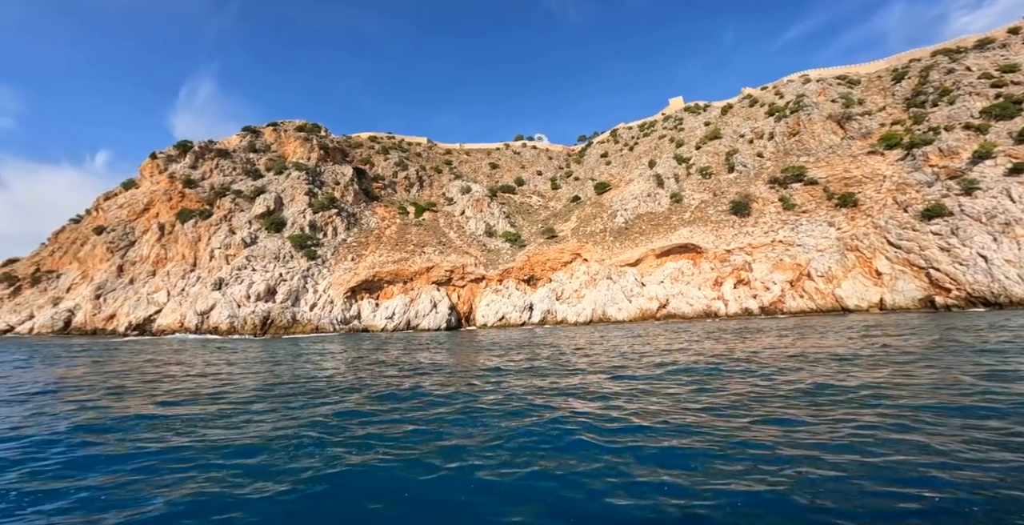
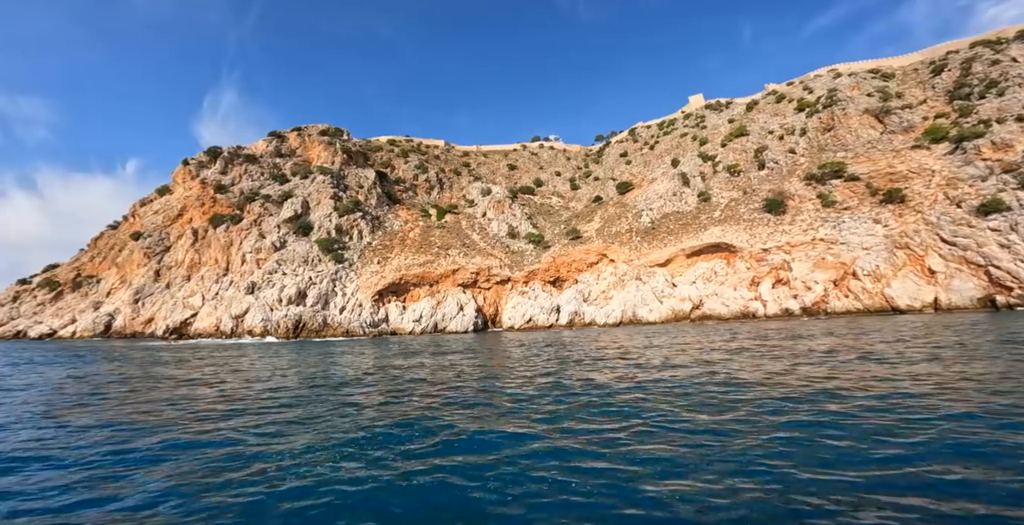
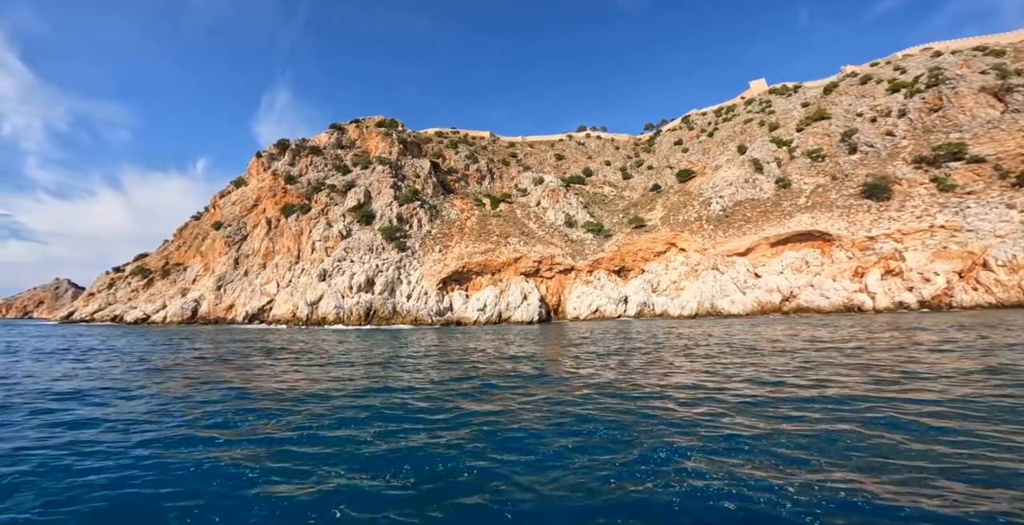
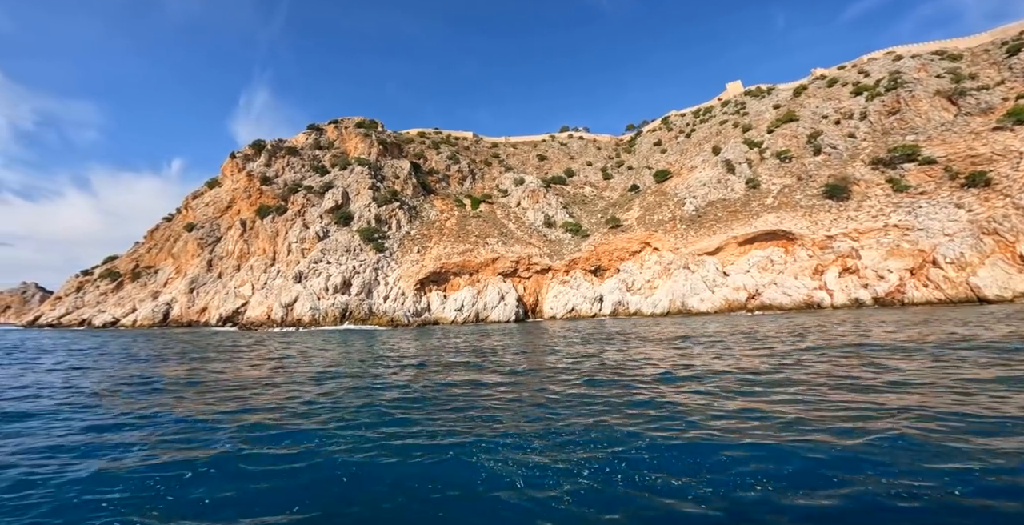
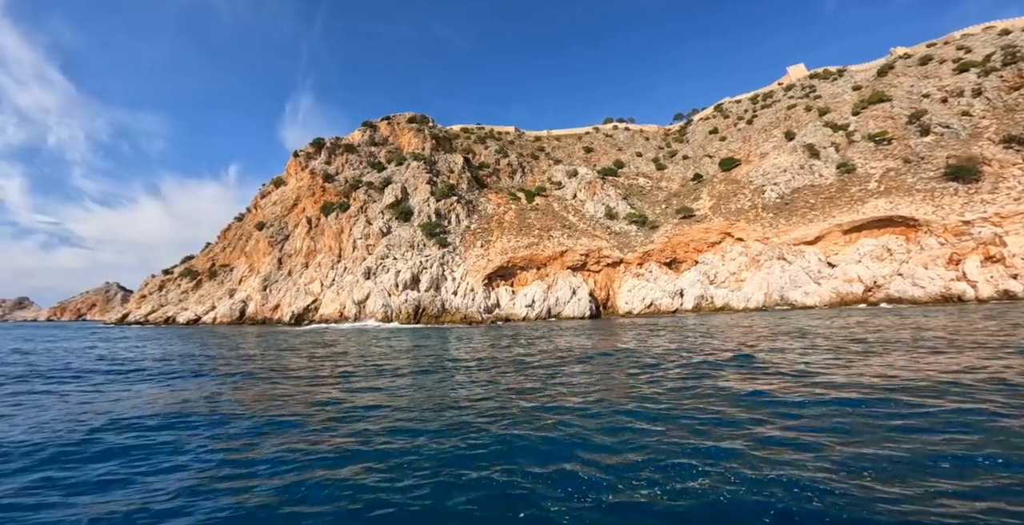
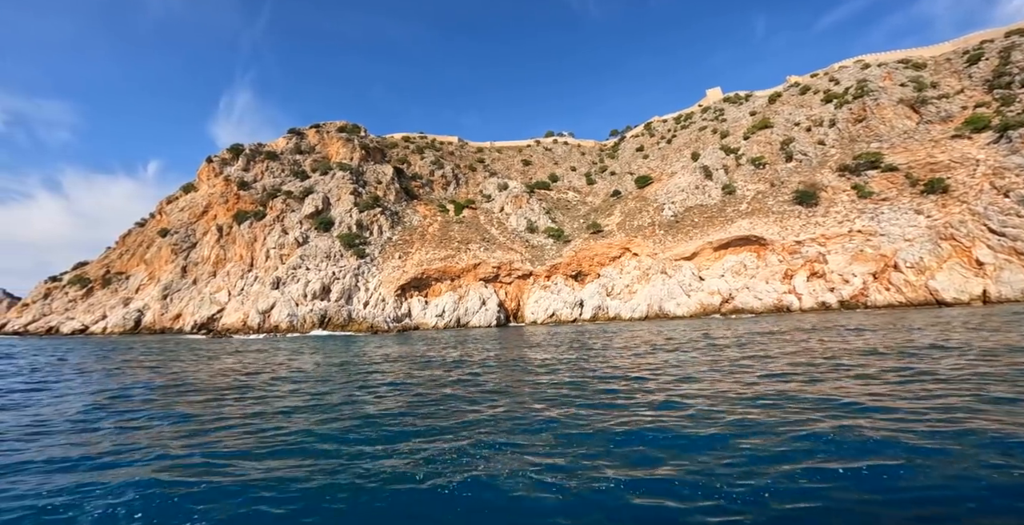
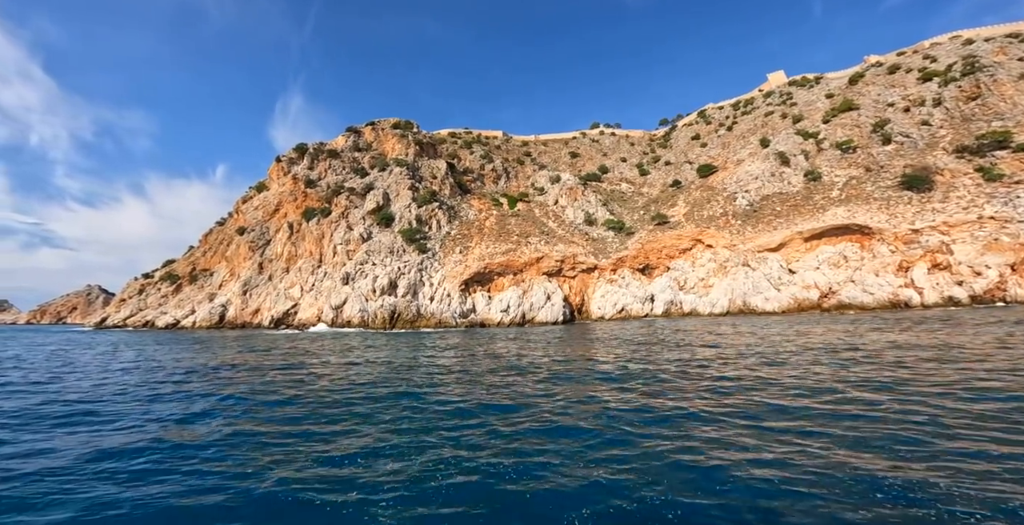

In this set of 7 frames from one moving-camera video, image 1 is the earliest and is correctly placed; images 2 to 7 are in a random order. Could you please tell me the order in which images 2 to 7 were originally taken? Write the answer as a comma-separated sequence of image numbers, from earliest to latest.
2, 6, 4, 3, 7, 5
